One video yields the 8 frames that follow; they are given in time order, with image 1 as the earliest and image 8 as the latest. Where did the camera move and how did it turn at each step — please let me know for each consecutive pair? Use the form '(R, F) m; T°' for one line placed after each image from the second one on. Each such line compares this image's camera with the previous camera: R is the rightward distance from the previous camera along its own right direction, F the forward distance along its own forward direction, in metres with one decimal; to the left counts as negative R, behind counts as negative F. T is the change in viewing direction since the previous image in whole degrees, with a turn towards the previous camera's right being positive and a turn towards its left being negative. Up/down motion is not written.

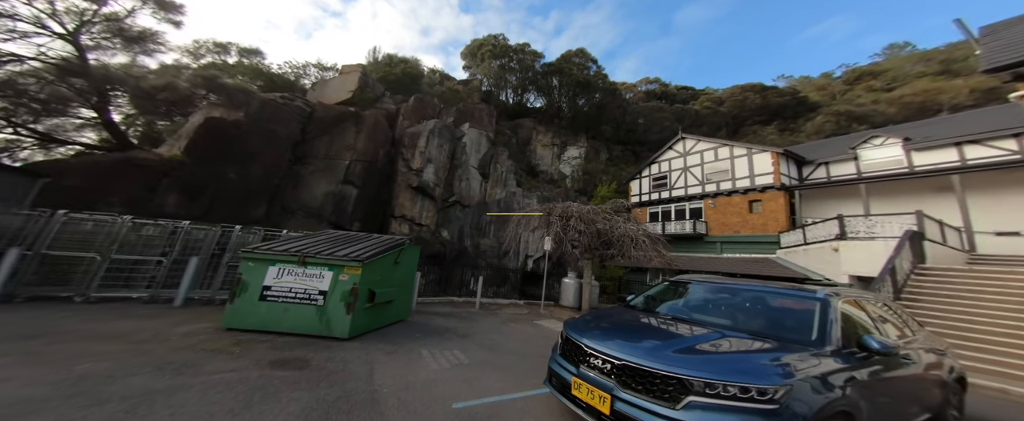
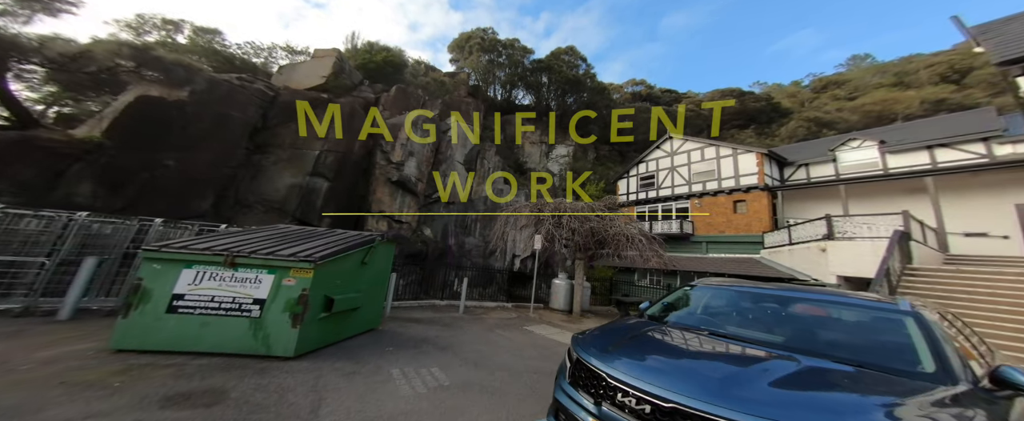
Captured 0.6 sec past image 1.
(-0.1, +0.6) m; +3°
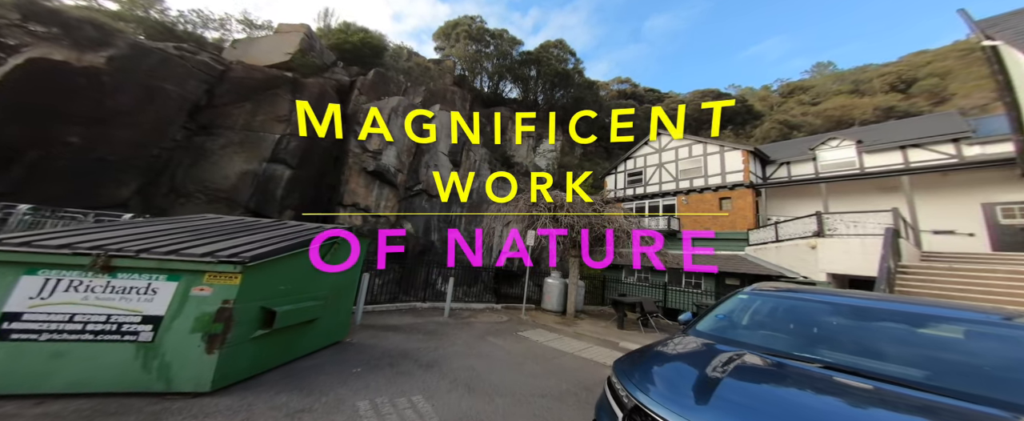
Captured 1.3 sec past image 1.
(-0.2, +0.7) m; +4°
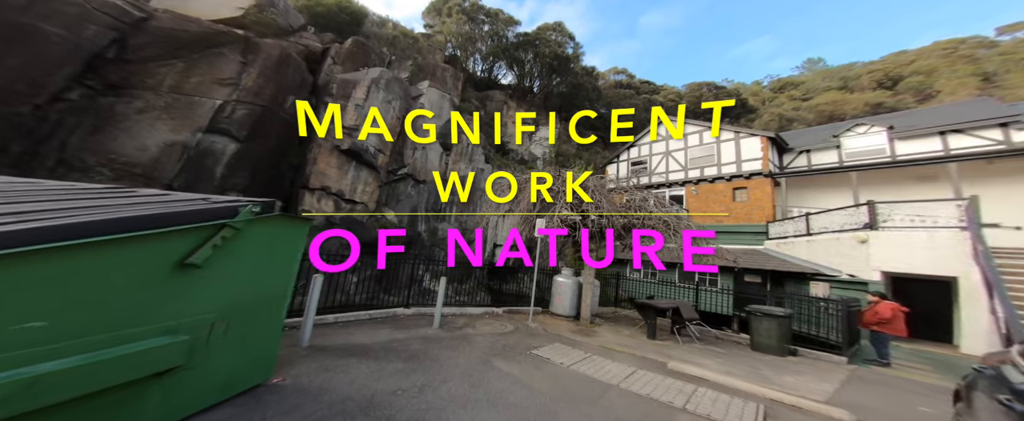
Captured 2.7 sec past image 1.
(-0.3, +1.5) m; +2°
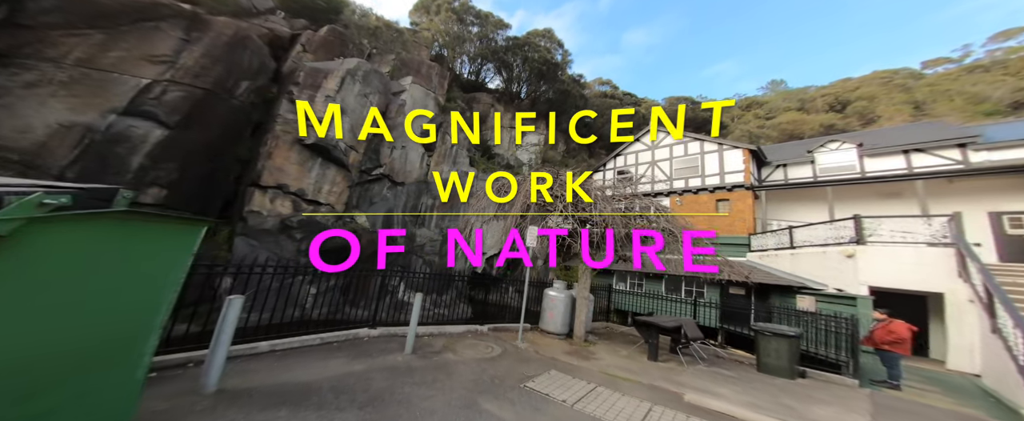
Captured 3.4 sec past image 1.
(-0.2, +0.7) m; +4°
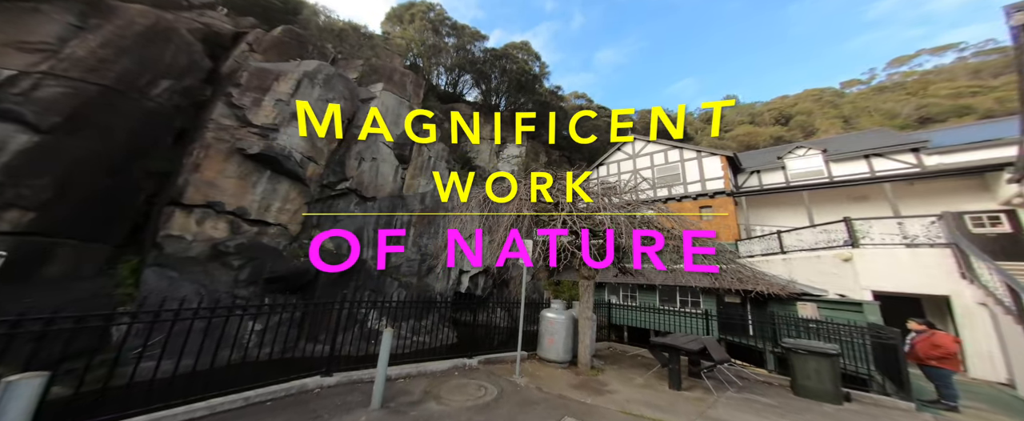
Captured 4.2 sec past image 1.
(-0.3, +0.9) m; +4°
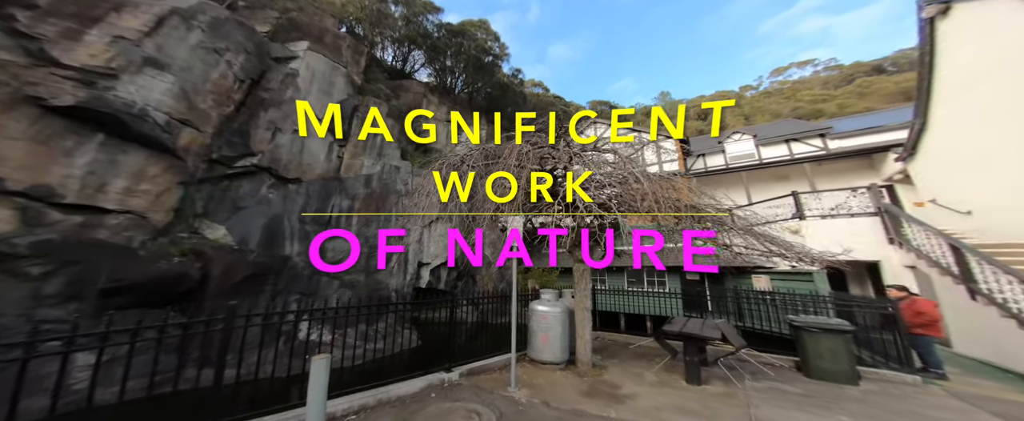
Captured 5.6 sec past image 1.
(-0.7, +1.2) m; +10°
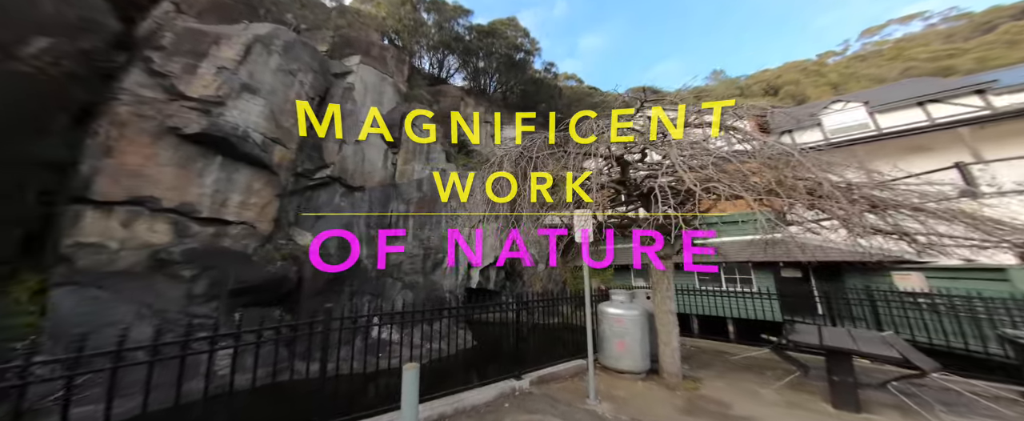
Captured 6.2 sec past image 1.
(-0.2, +0.6) m; -10°
